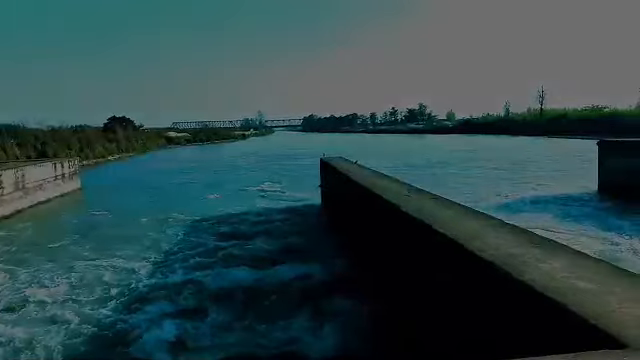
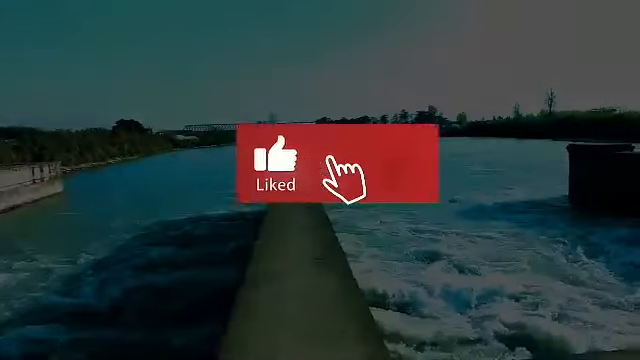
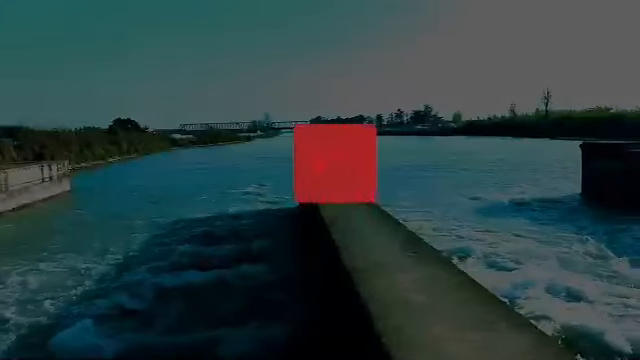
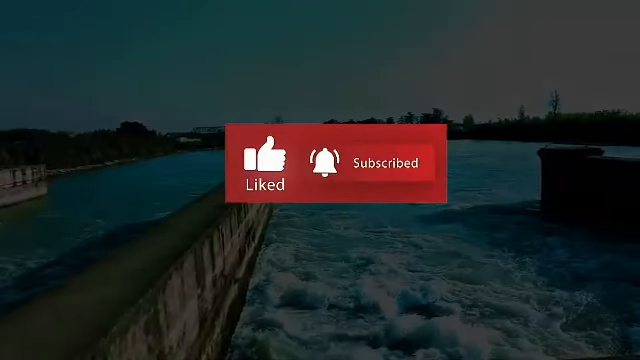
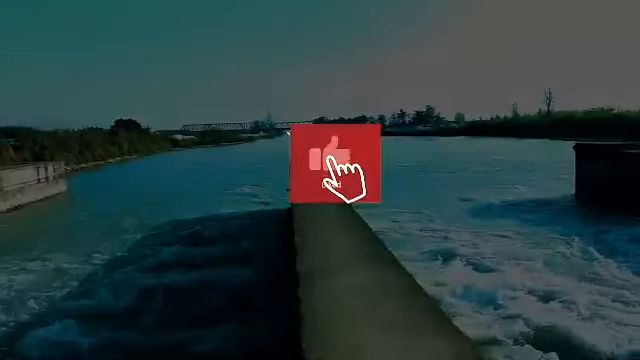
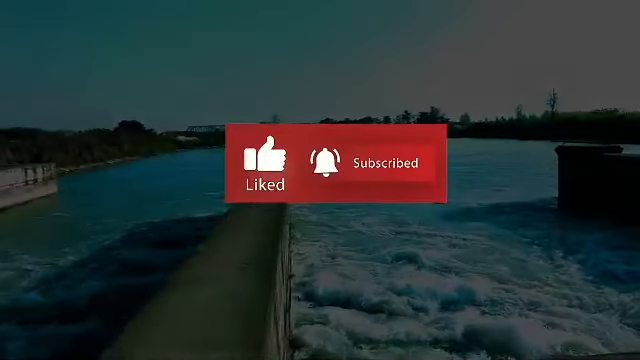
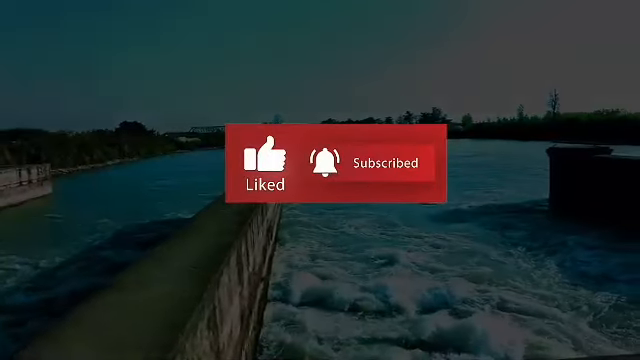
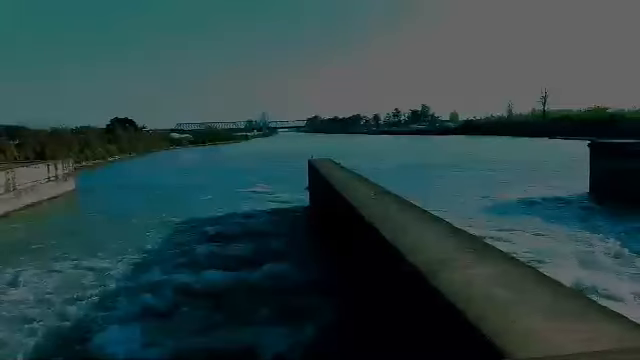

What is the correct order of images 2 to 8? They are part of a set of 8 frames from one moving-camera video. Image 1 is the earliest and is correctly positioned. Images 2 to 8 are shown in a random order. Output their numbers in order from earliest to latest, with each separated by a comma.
8, 3, 5, 2, 6, 7, 4
